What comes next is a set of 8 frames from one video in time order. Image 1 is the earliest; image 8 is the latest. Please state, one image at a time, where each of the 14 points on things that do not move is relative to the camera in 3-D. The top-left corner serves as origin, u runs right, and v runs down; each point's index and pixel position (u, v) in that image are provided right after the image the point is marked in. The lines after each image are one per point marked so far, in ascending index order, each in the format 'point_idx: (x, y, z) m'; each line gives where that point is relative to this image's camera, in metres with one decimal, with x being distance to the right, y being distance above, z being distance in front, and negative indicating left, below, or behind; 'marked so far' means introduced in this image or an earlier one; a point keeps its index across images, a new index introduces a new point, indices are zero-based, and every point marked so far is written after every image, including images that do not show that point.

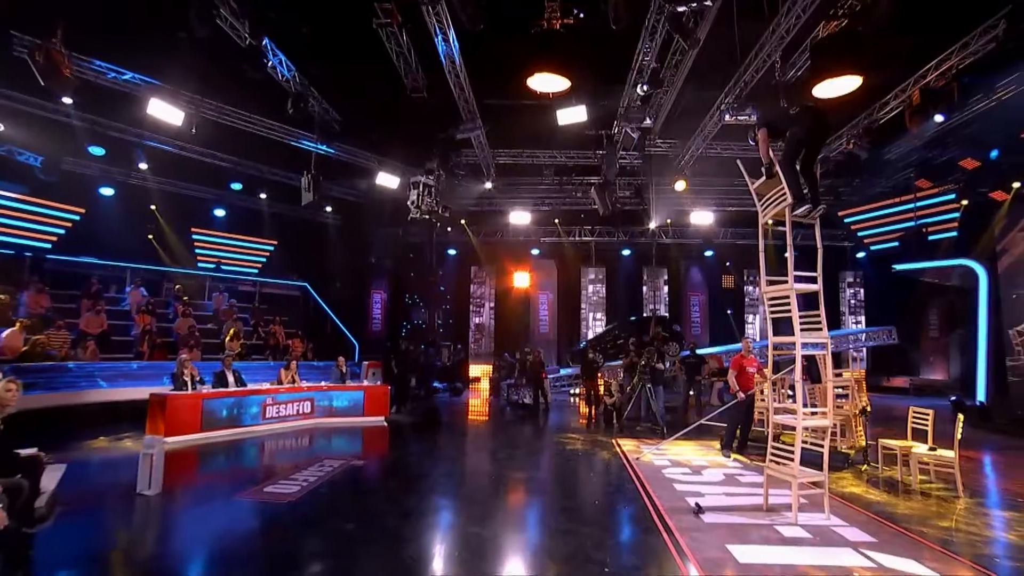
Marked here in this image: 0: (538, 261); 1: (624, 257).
0: (+0.8, +0.9, +17.3) m
1: (+3.9, +1.1, +17.4) m
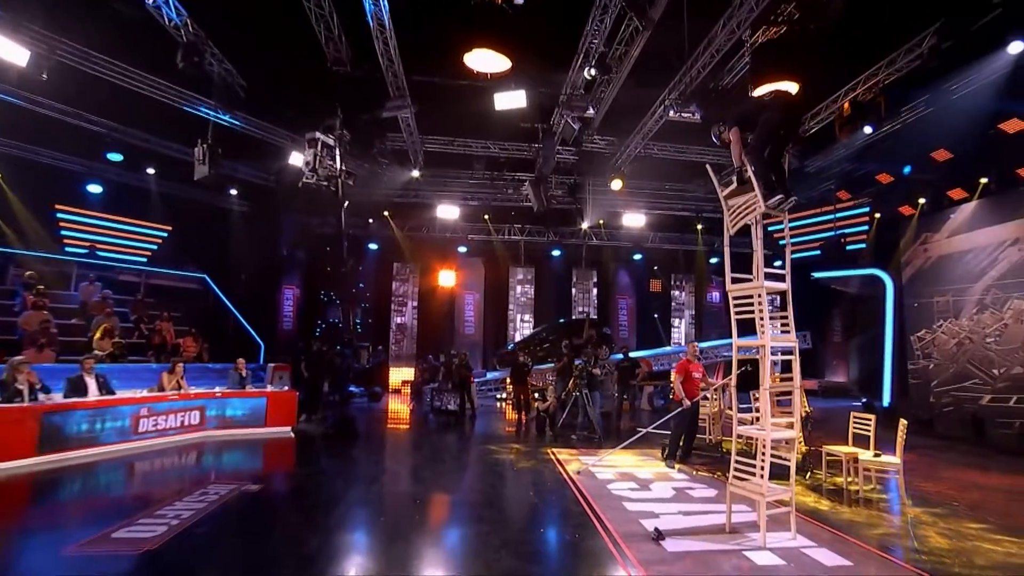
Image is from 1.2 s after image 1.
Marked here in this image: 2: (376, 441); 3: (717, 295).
0: (-1.7, +0.9, +16.6) m
1: (+1.4, +1.1, +17.1) m
2: (-2.3, -2.6, +8.5) m
3: (+7.3, -0.2, +17.6) m
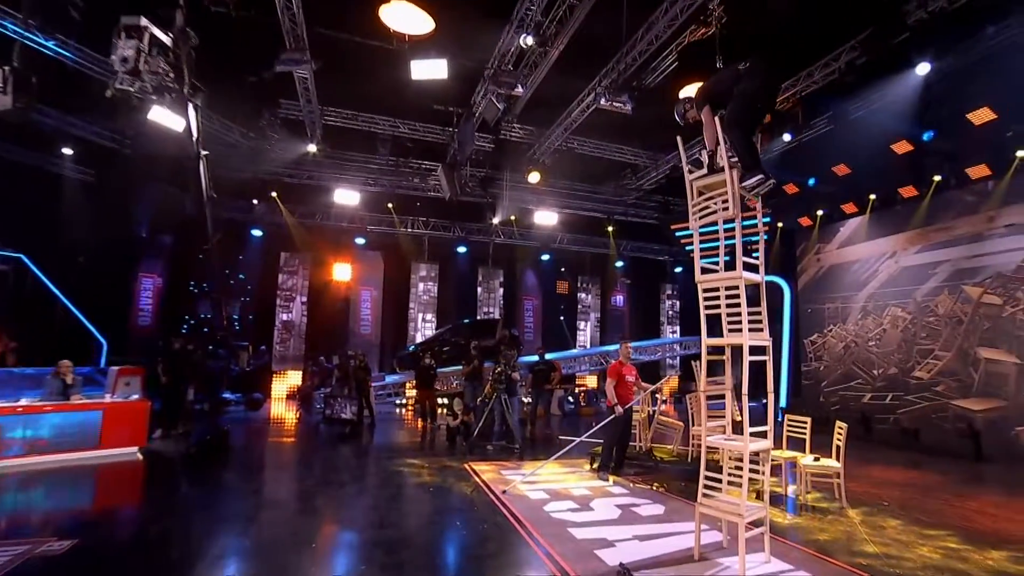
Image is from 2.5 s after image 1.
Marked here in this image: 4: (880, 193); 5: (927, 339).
0: (-4.6, +1.1, +15.1) m
1: (-1.8, +1.1, +16.3) m
2: (-3.7, -2.5, +7.1) m
3: (+3.9, -0.4, +18.0) m
4: (+7.0, +1.8, +9.0) m
5: (+7.5, -0.9, +8.5) m
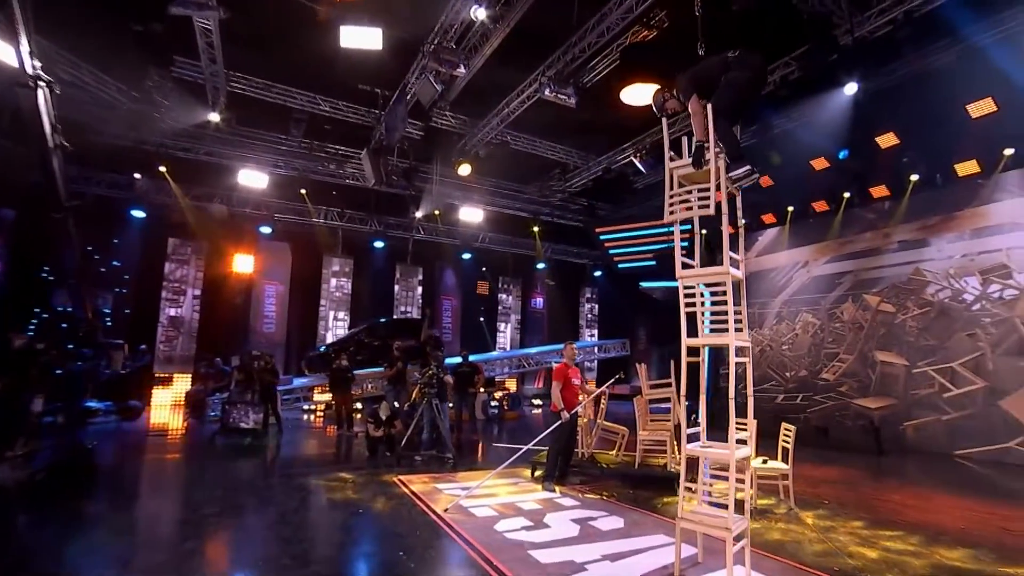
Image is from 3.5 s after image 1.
0: (-6.8, +1.3, +13.6) m
1: (-4.2, +1.2, +15.2) m
2: (-4.5, -2.3, +5.8) m
3: (+1.0, -0.4, +18.0) m
4: (+5.7, +1.6, +9.7) m
5: (+6.2, -1.1, +9.3) m
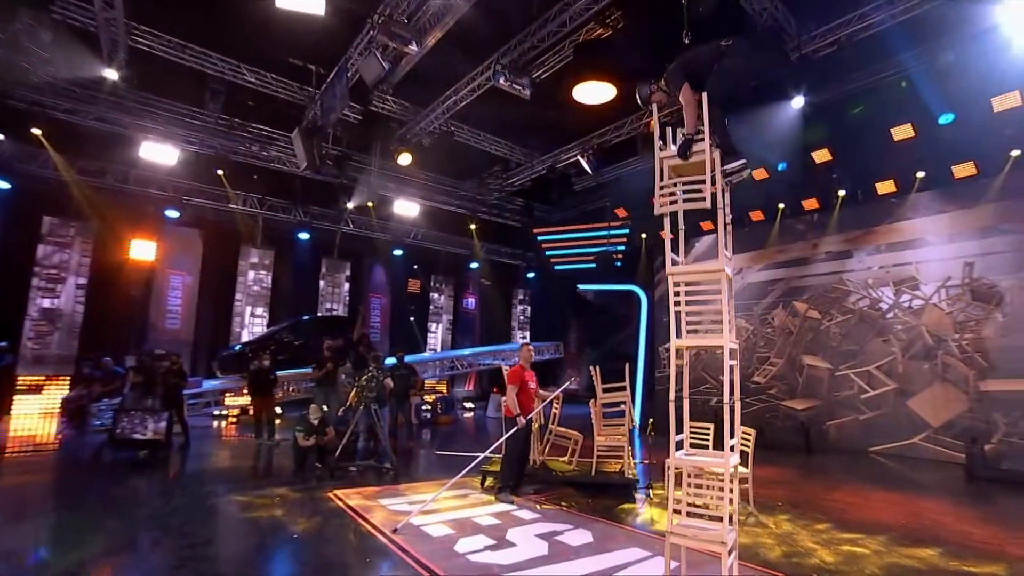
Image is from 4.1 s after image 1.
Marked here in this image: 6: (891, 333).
0: (-8.4, +1.5, +12.0) m
1: (-6.1, +1.3, +14.1) m
2: (-5.0, -2.1, +4.7) m
3: (-1.4, -0.4, +17.6) m
4: (+4.6, +1.5, +10.2) m
5: (+5.1, -1.2, +9.8) m
6: (+6.2, -0.7, +7.9) m
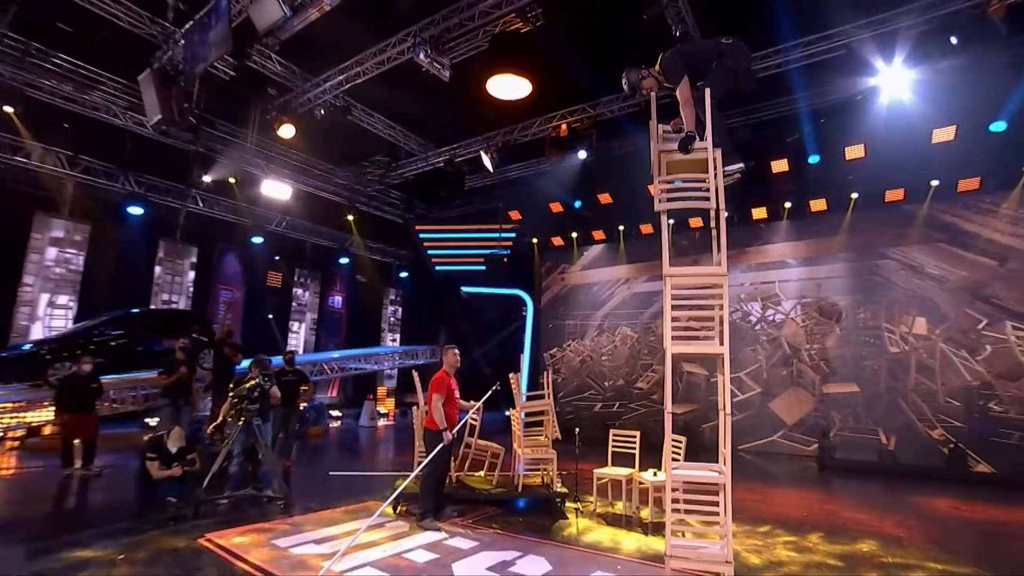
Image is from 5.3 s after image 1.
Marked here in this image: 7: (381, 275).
0: (-10.5, +1.9, +8.8) m
1: (-8.9, +1.7, +11.4) m
2: (-5.4, -1.8, +2.6) m
3: (-5.5, -0.3, +16.0) m
4: (+2.5, +1.3, +10.7) m
5: (+2.9, -1.4, +10.4) m
6: (+4.5, -1.0, +8.9) m
7: (-4.4, +0.4, +16.6) m
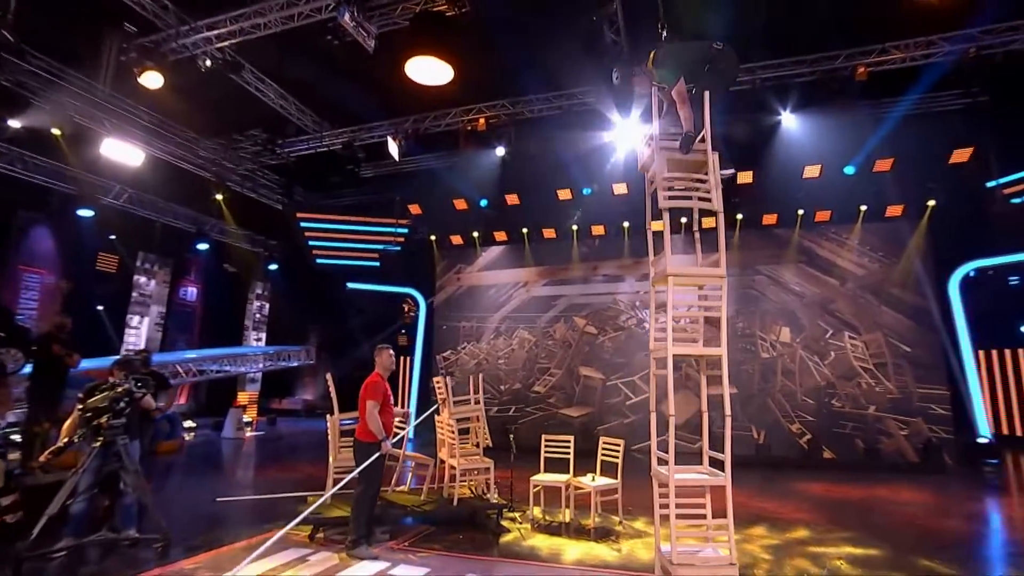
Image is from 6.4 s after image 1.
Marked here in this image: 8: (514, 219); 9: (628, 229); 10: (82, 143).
0: (-11.5, +2.5, +5.5) m
1: (-10.7, +2.1, +8.4) m
2: (-5.2, -1.5, +0.8) m
3: (-8.7, -0.1, +13.8) m
4: (+0.4, +1.2, +10.7) m
5: (+0.8, -1.5, +10.6) m
6: (+2.7, -1.1, +9.5) m
7: (-7.8, +0.7, +14.5) m
8: (+0.1, +1.6, +11.3) m
9: (+2.3, +1.1, +9.6) m
10: (-8.1, +2.8, +9.3) m
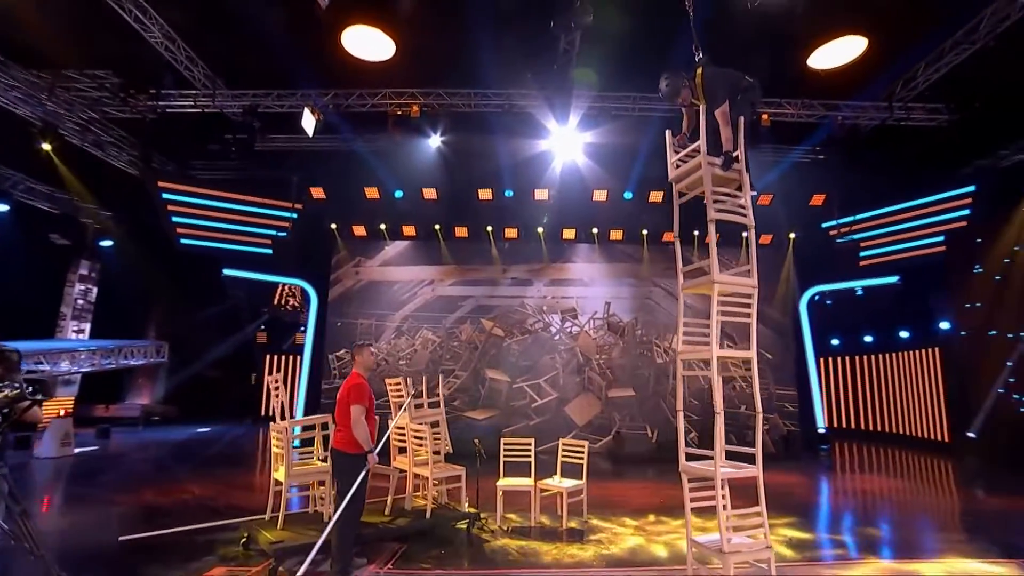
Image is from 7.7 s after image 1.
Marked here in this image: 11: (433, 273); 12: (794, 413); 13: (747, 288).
0: (-11.2, +3.2, +1.9) m
1: (-11.3, +2.8, +5.0) m
2: (-4.0, -1.2, -0.7) m
3: (-11.1, +0.5, +10.7) m
4: (-1.4, +1.3, +10.4) m
5: (-1.1, -1.5, +10.3) m
6: (+1.0, -1.3, +9.9) m
7: (-10.4, +1.2, +11.7) m
8: (-1.8, +1.6, +10.8) m
9: (+0.7, +1.0, +9.9) m
10: (-9.0, +3.3, +6.6) m
11: (-1.5, +0.3, +10.6) m
12: (+5.6, -2.5, +9.8) m
13: (+1.5, 0.0, +3.1) m
